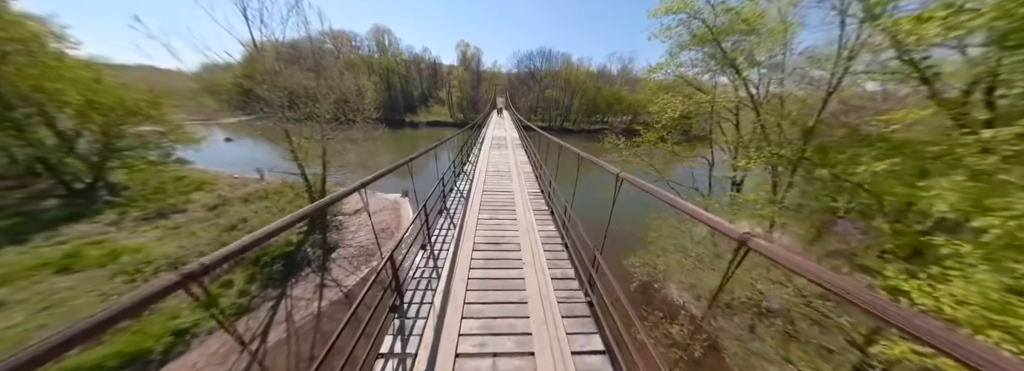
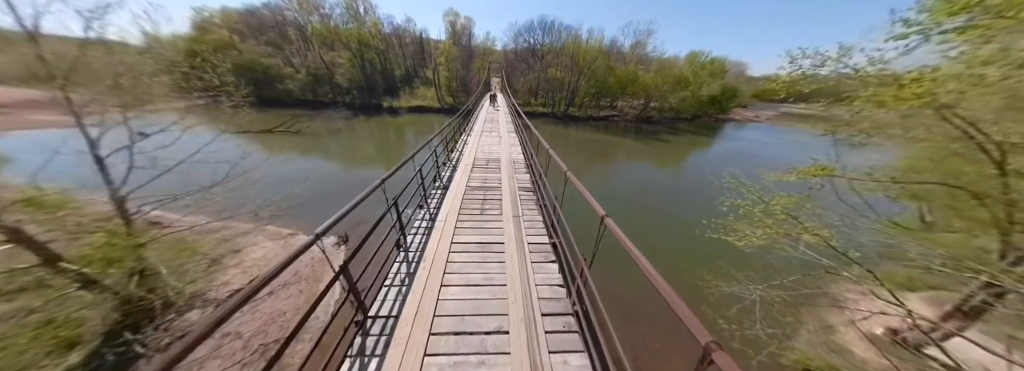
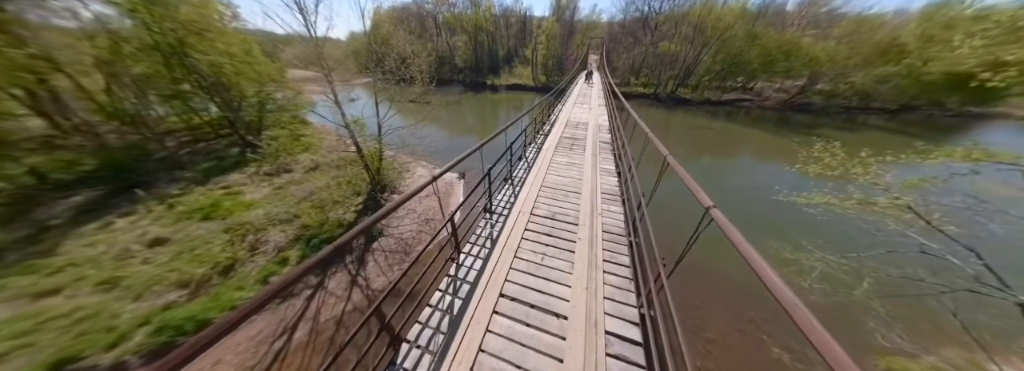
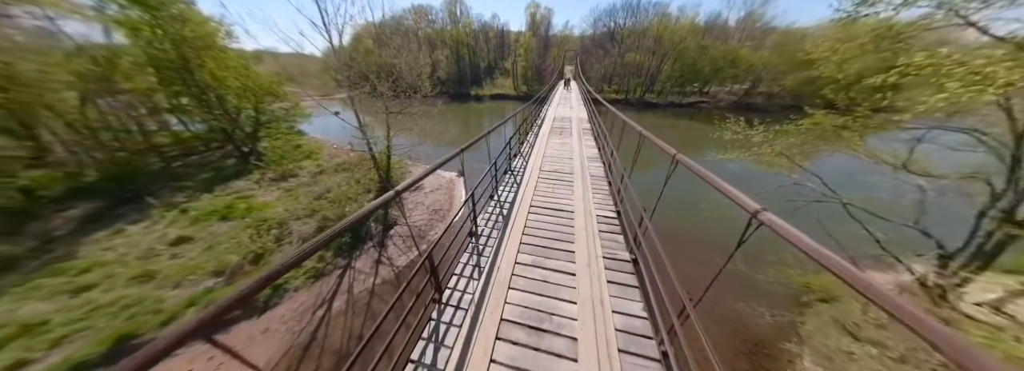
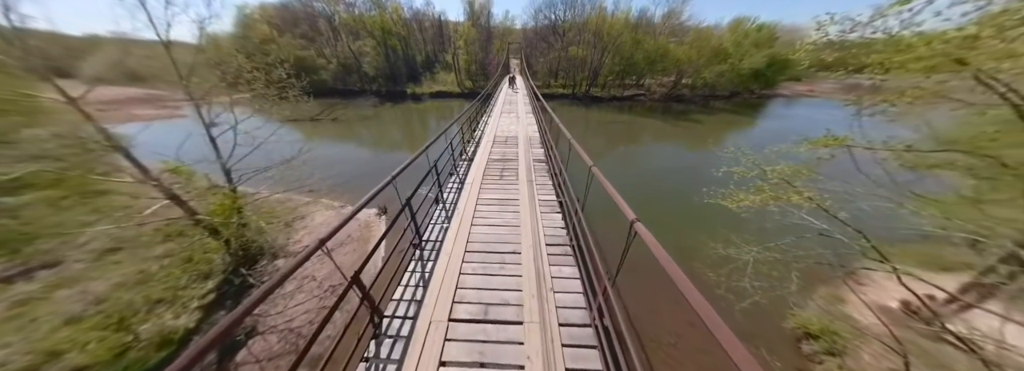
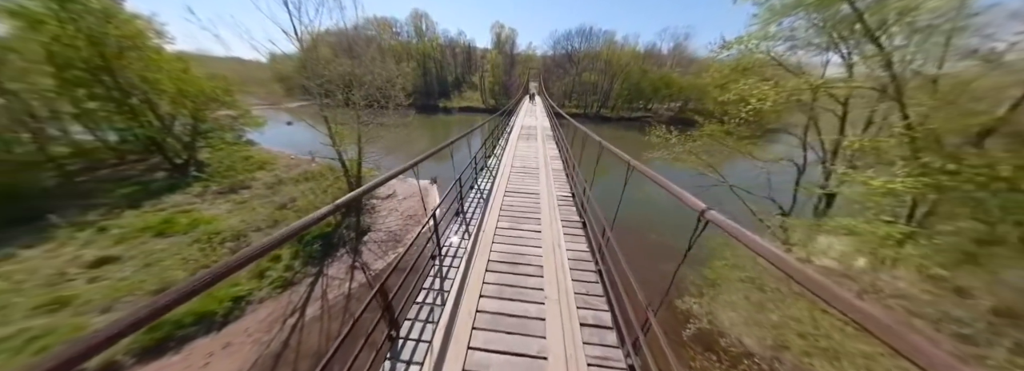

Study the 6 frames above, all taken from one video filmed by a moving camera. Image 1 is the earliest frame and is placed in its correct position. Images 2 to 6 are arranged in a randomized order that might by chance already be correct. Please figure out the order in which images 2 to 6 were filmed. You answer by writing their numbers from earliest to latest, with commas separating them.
6, 4, 3, 5, 2
